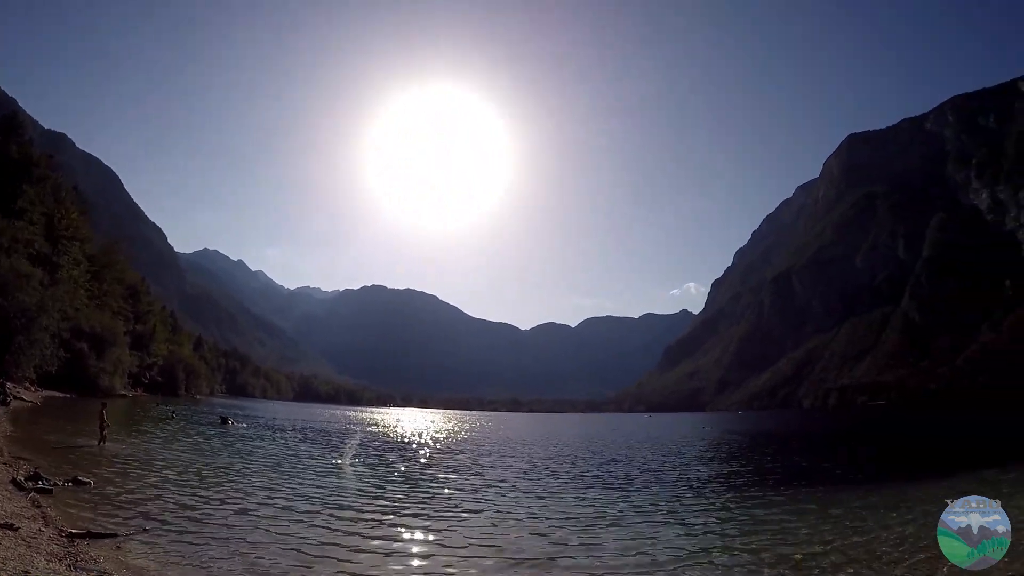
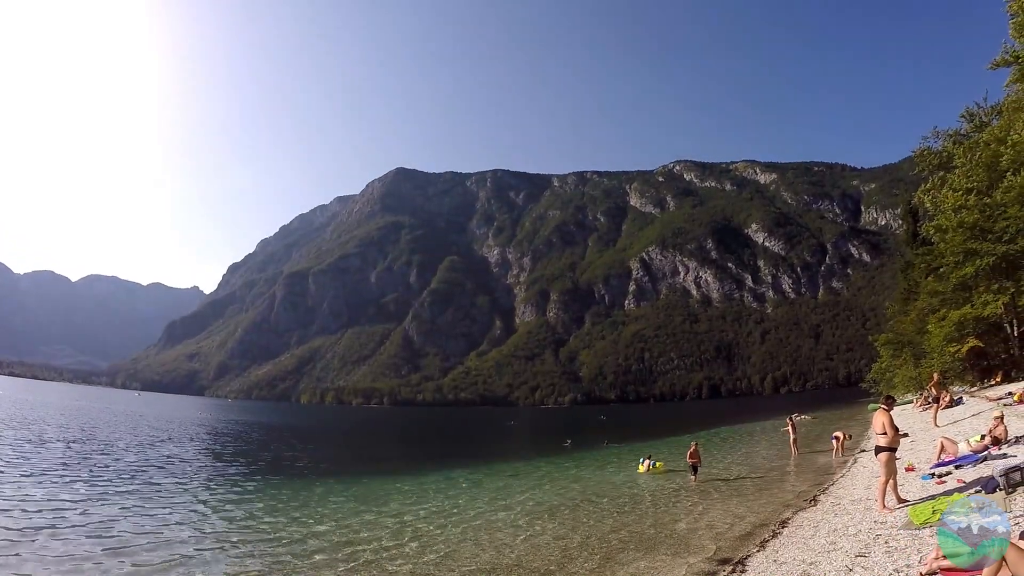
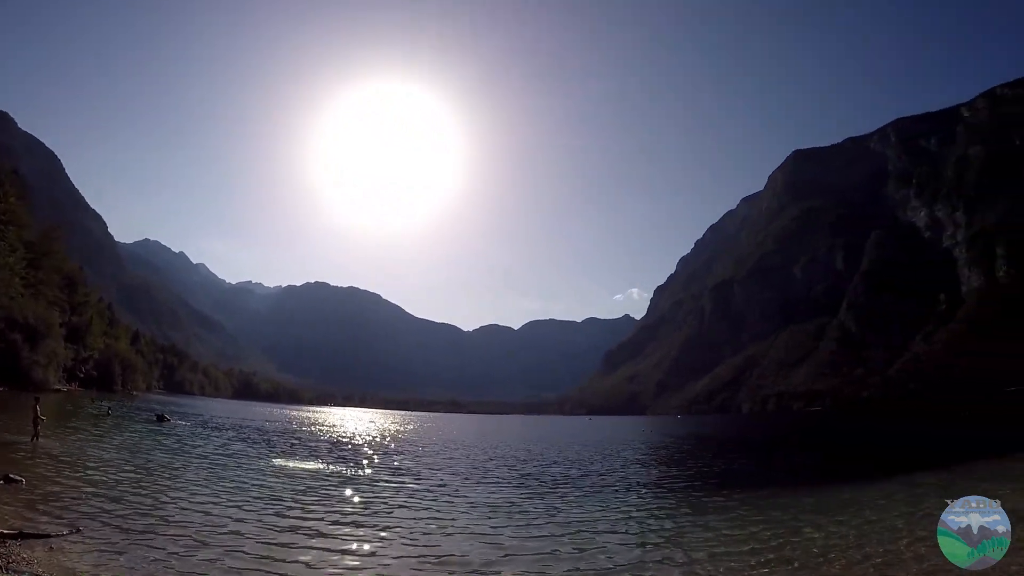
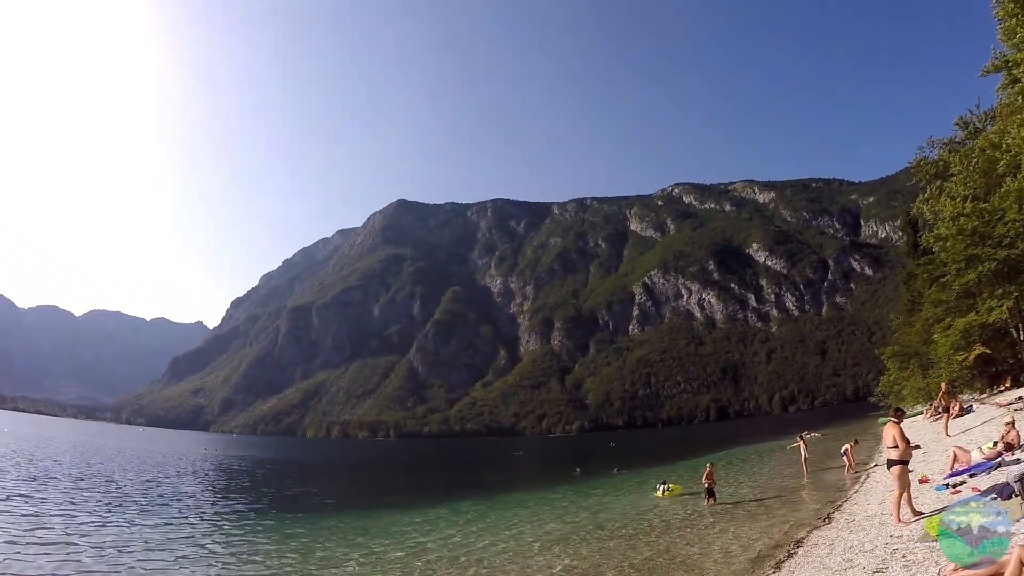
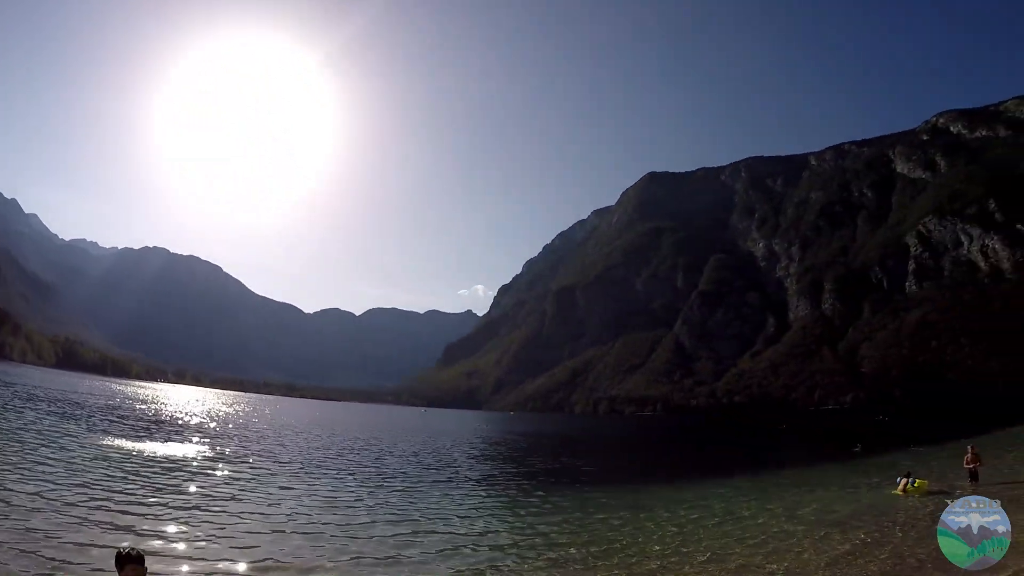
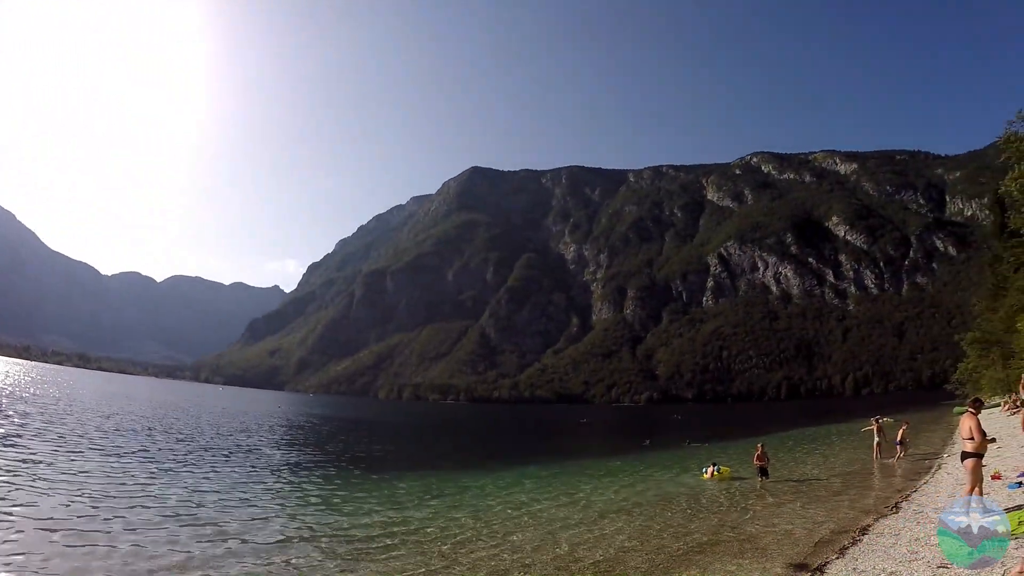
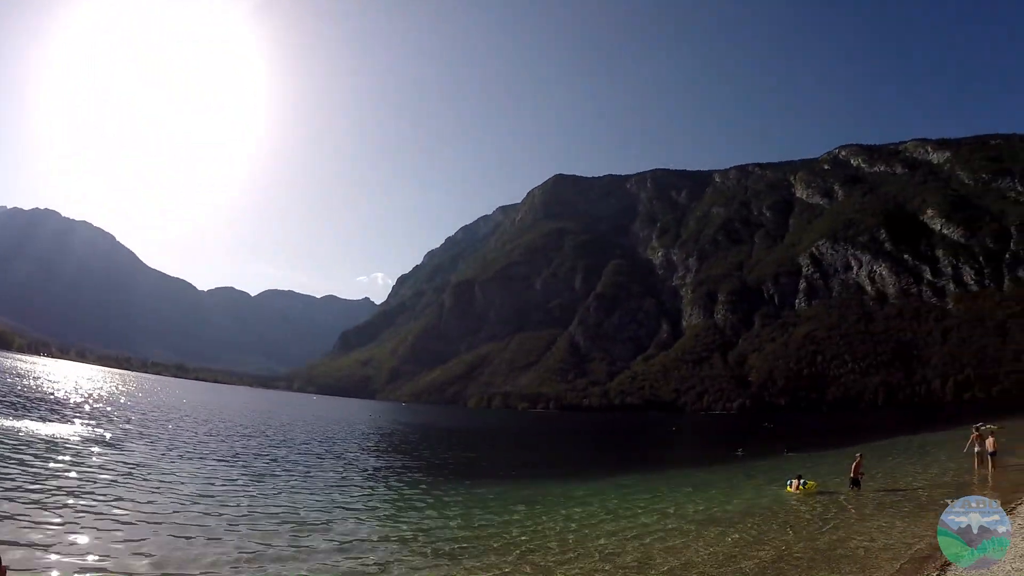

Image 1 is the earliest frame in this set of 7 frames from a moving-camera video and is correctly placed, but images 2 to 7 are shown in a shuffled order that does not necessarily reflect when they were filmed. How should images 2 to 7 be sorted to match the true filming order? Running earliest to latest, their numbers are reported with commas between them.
3, 5, 7, 6, 2, 4
